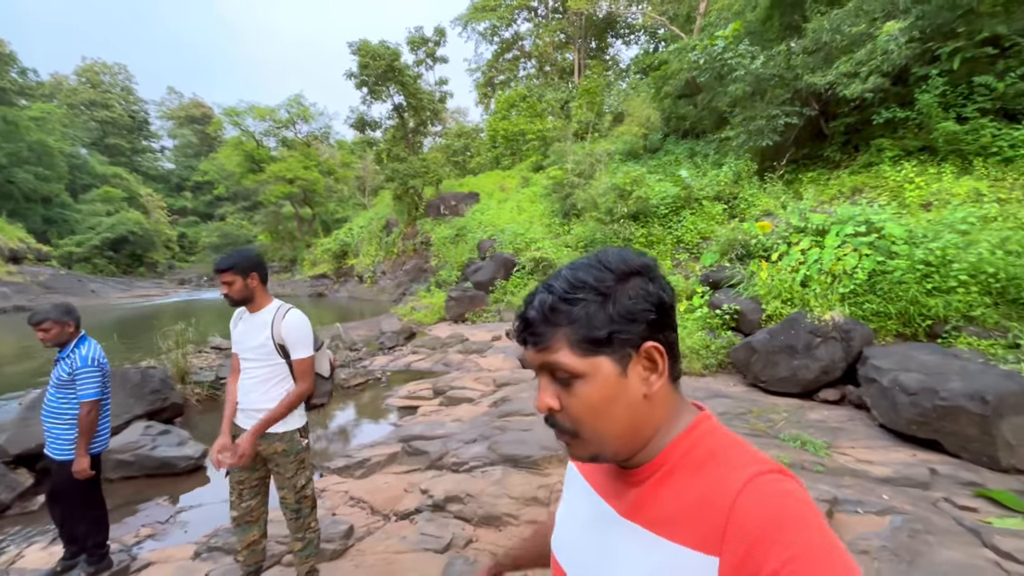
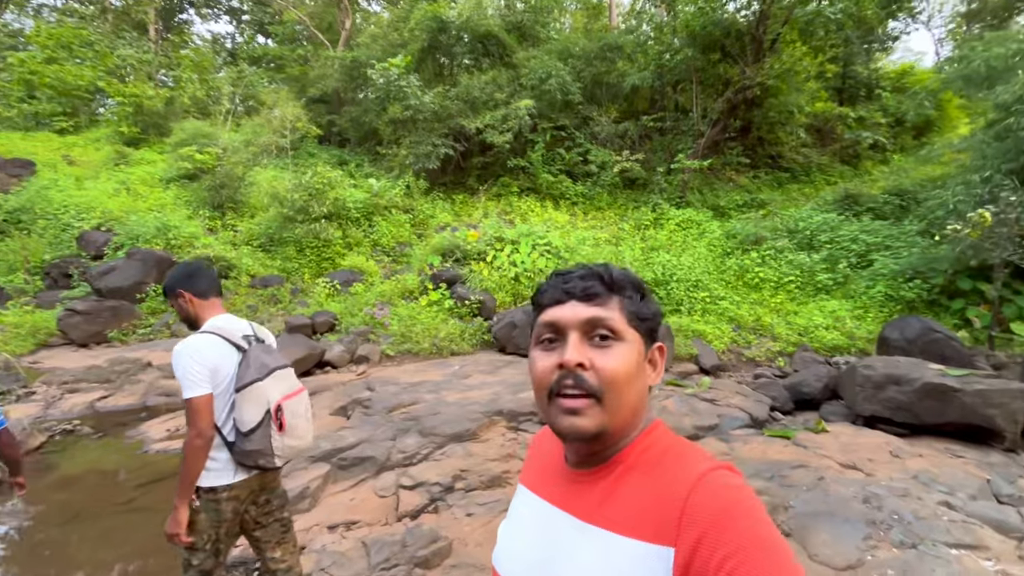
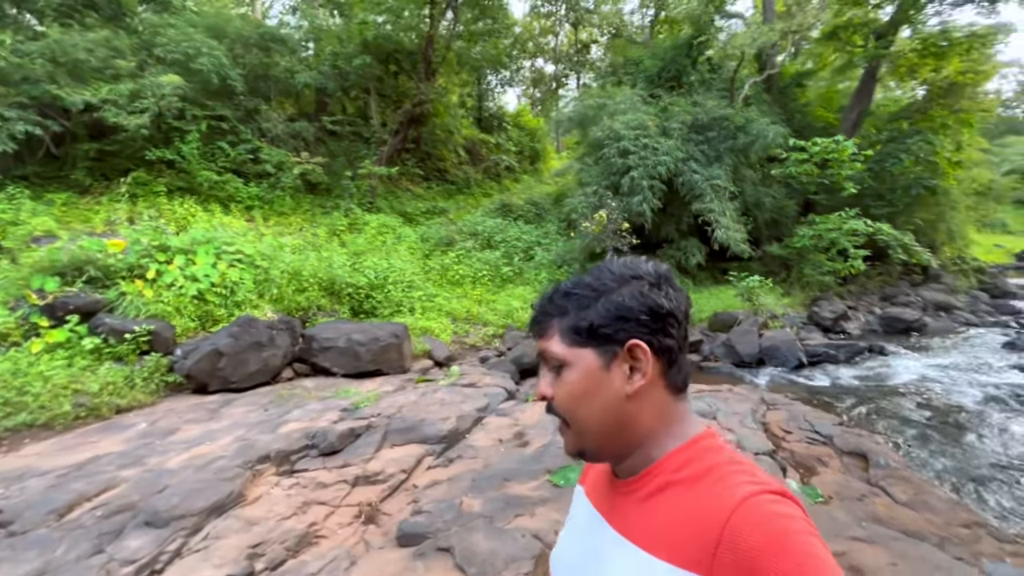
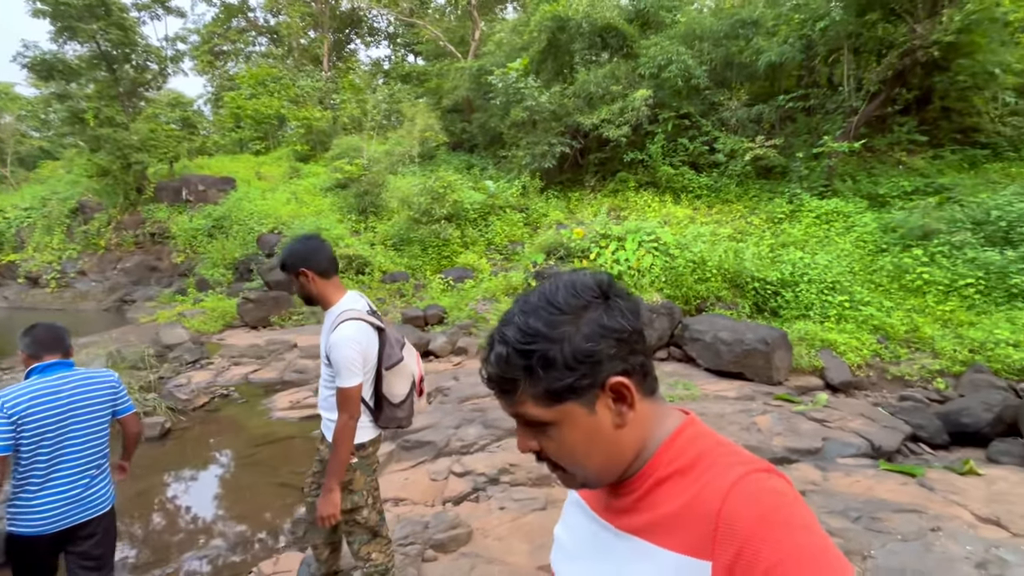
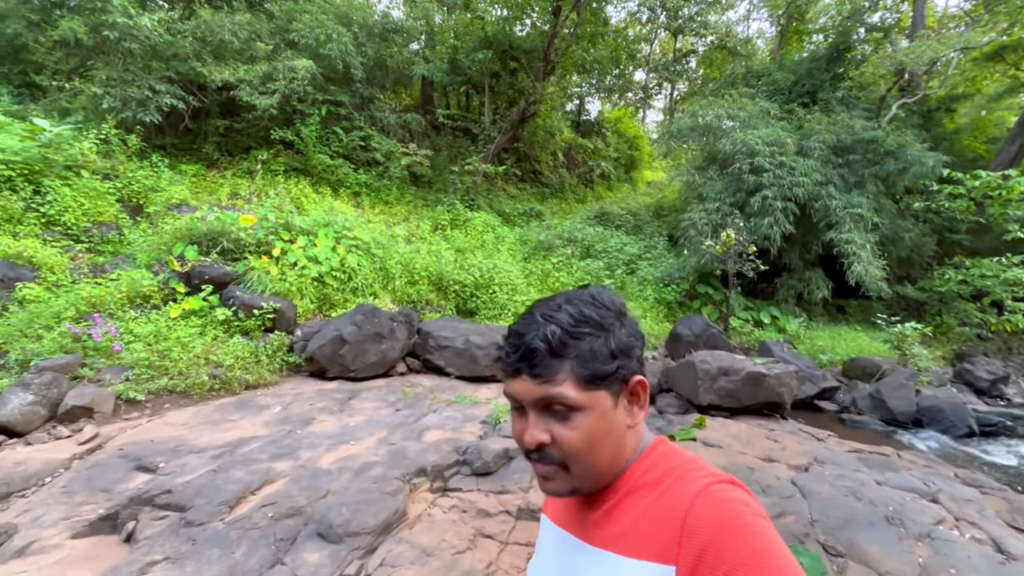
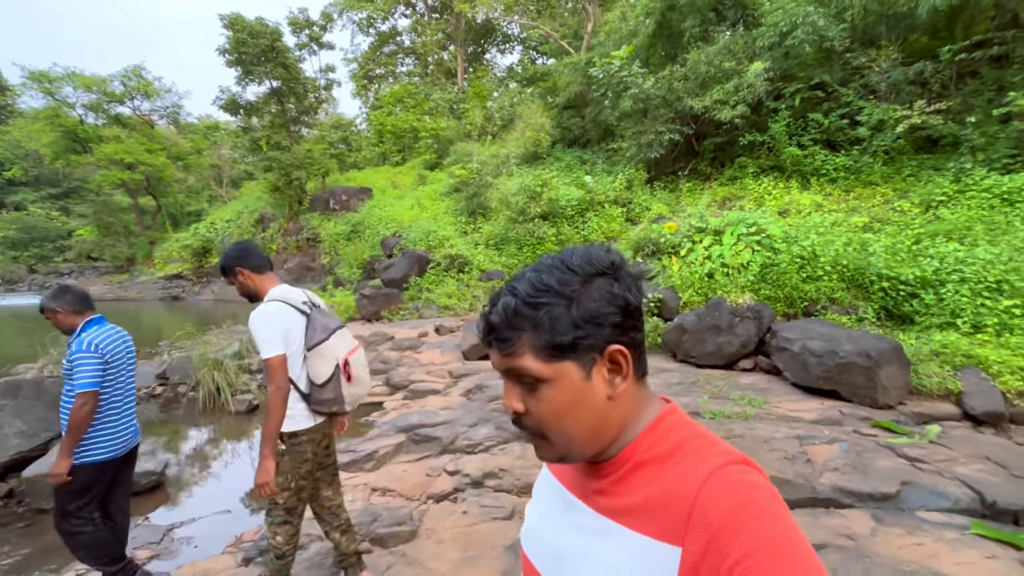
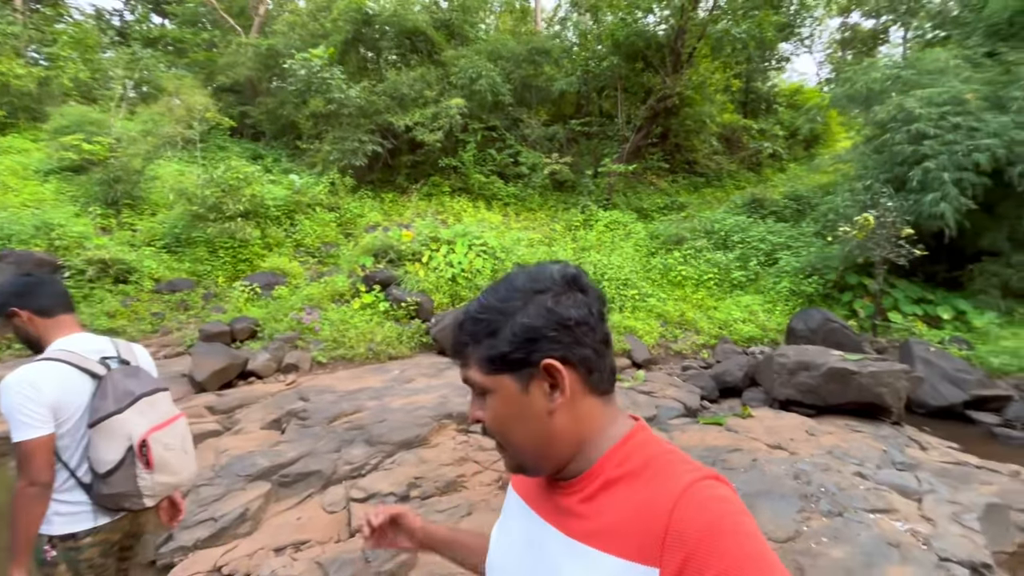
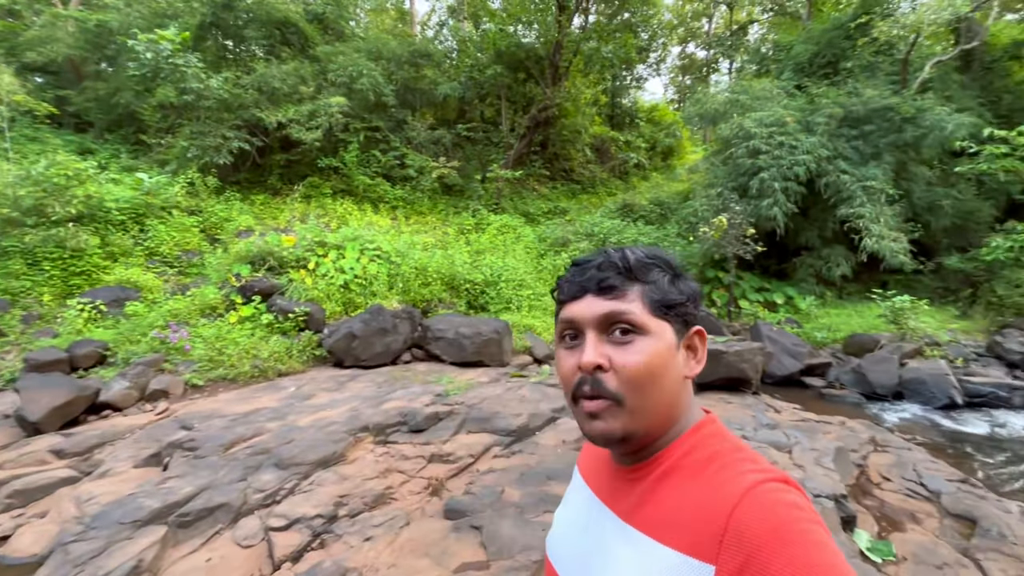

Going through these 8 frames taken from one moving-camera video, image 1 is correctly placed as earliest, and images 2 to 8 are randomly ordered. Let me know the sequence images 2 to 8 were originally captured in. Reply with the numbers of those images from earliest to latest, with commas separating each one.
6, 4, 2, 7, 8, 3, 5
